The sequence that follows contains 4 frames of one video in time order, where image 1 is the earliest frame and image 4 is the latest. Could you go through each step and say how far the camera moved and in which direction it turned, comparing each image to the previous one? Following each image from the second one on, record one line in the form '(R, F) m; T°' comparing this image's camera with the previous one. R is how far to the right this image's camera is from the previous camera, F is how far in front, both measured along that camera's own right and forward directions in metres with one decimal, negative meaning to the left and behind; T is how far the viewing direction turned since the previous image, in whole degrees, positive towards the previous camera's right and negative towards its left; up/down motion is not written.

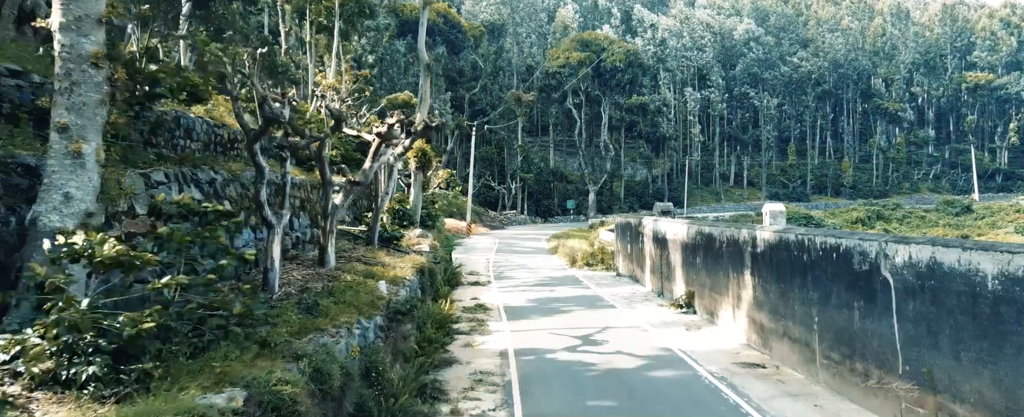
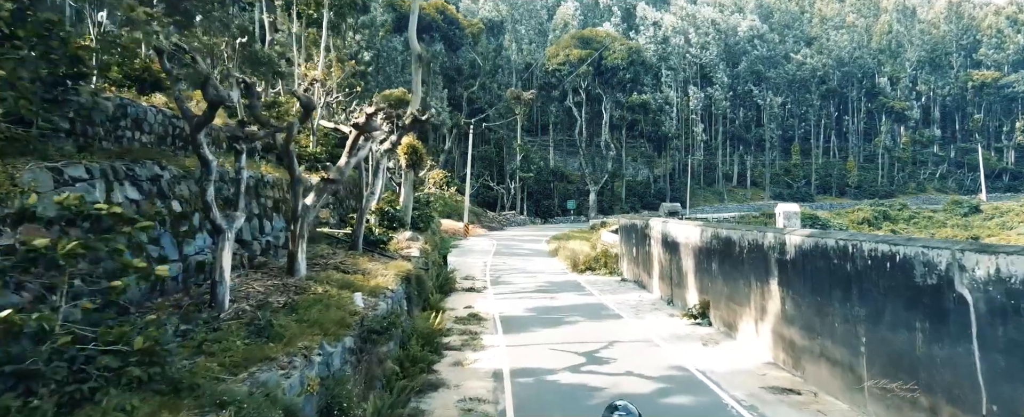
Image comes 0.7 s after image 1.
(+0.1, +1.5) m; 0°
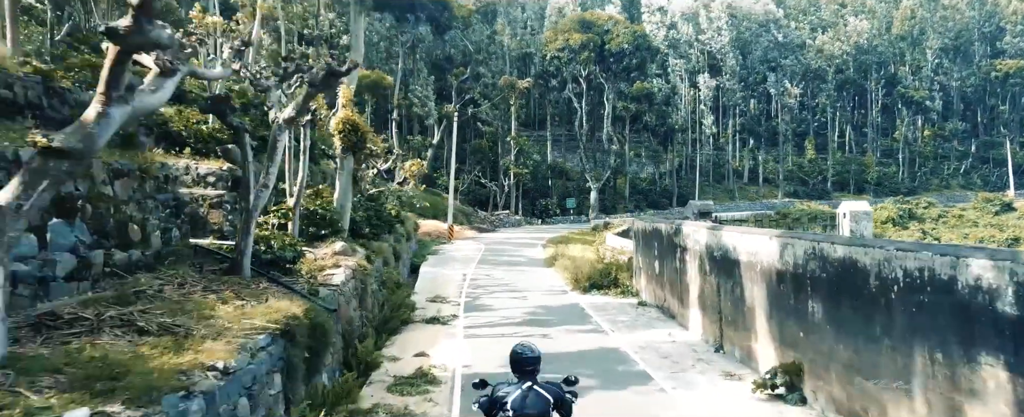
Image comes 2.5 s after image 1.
(+0.4, +6.0) m; 0°
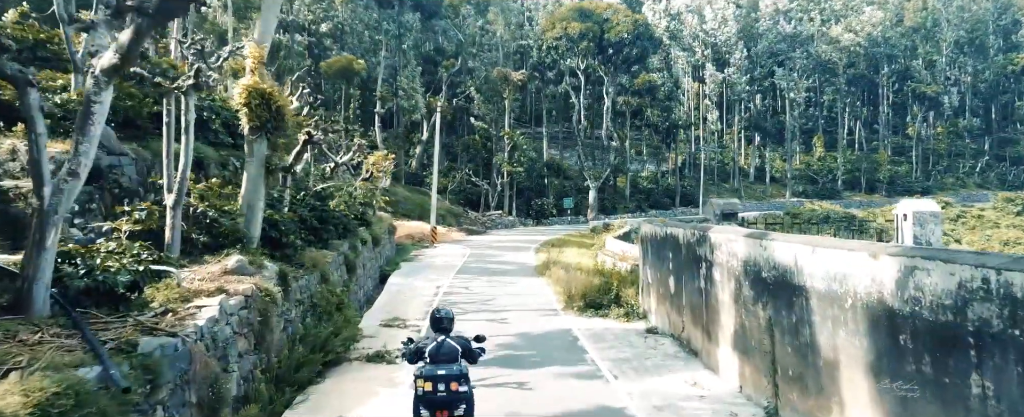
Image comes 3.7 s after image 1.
(+0.5, +4.0) m; 0°
